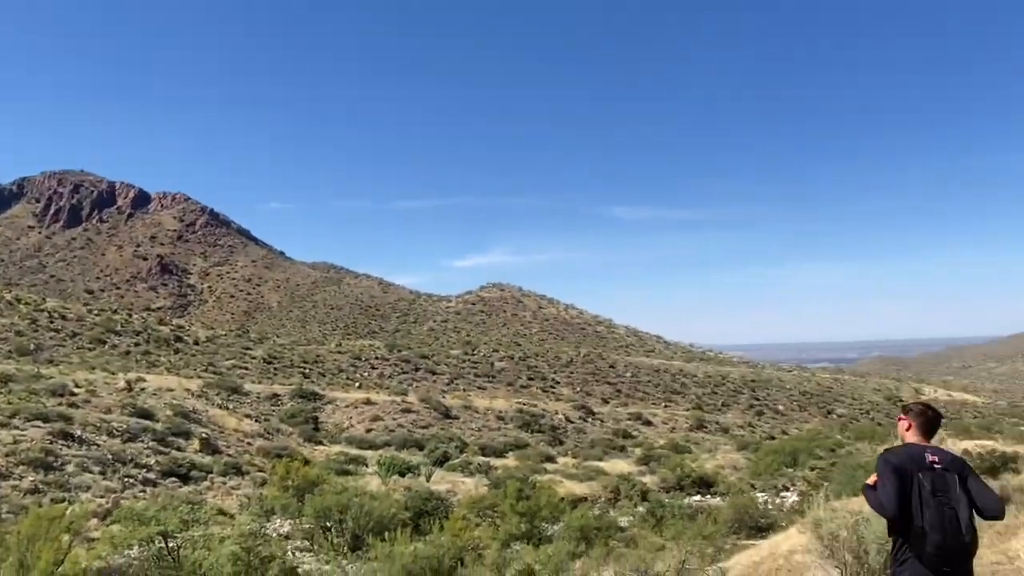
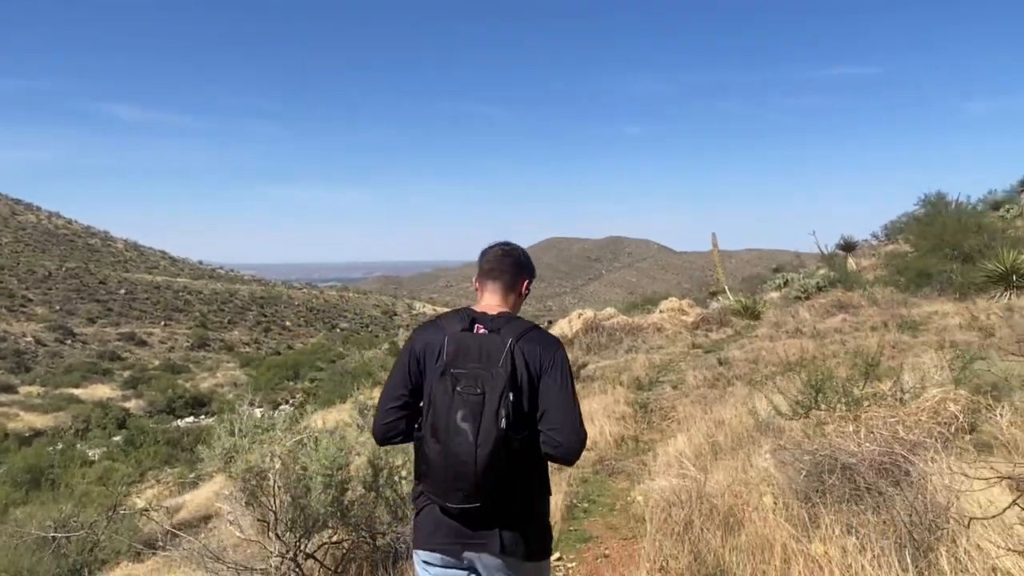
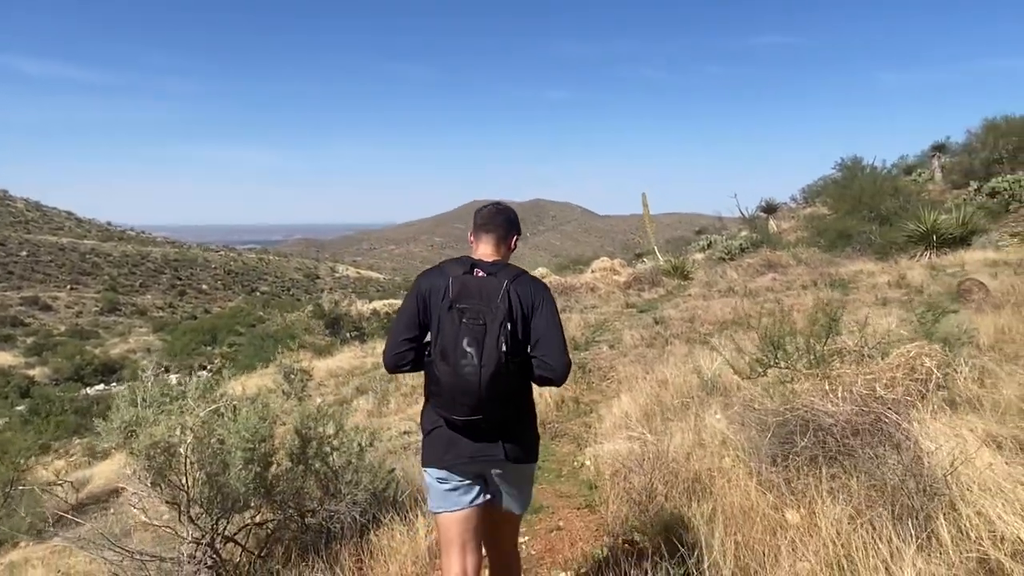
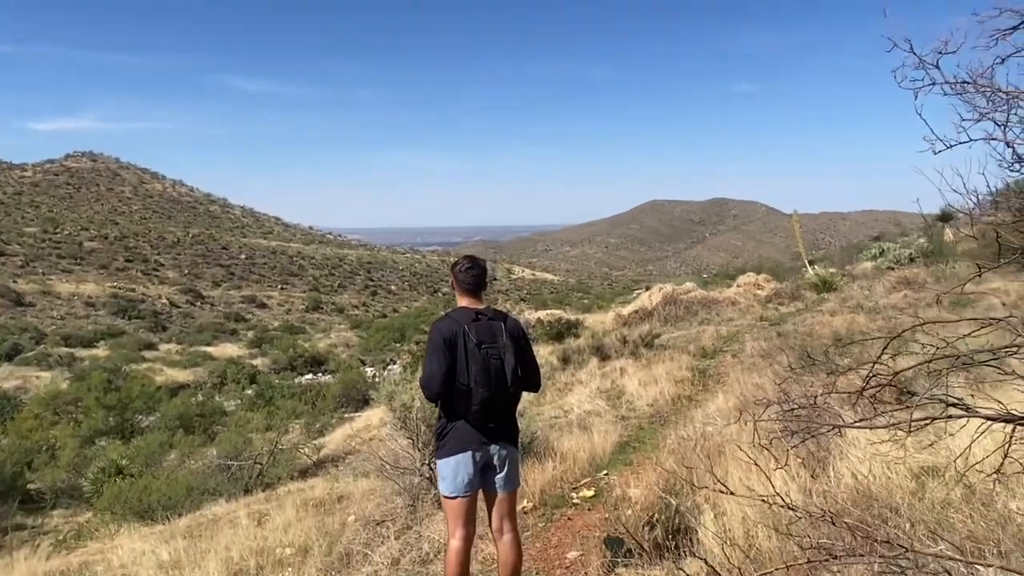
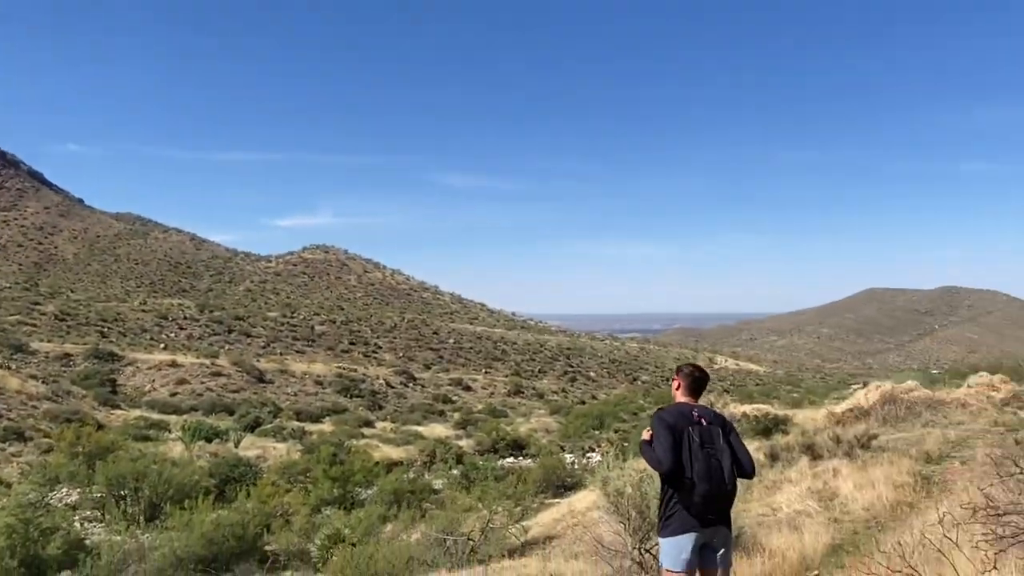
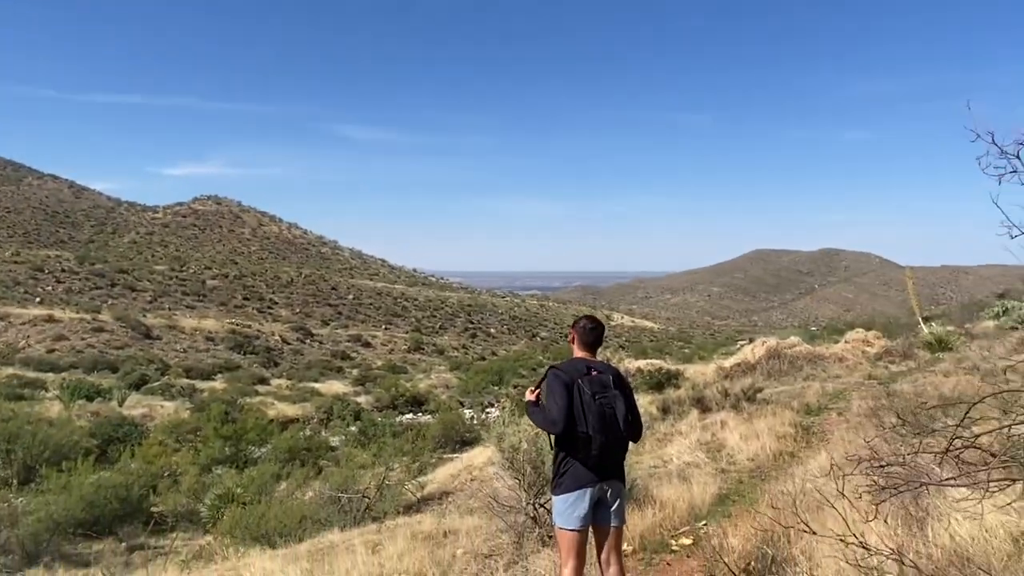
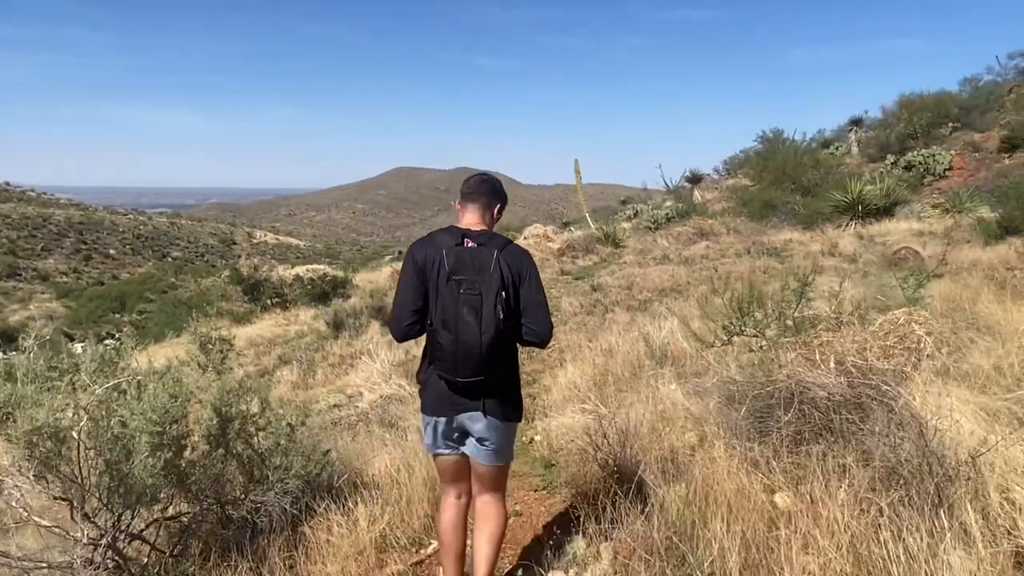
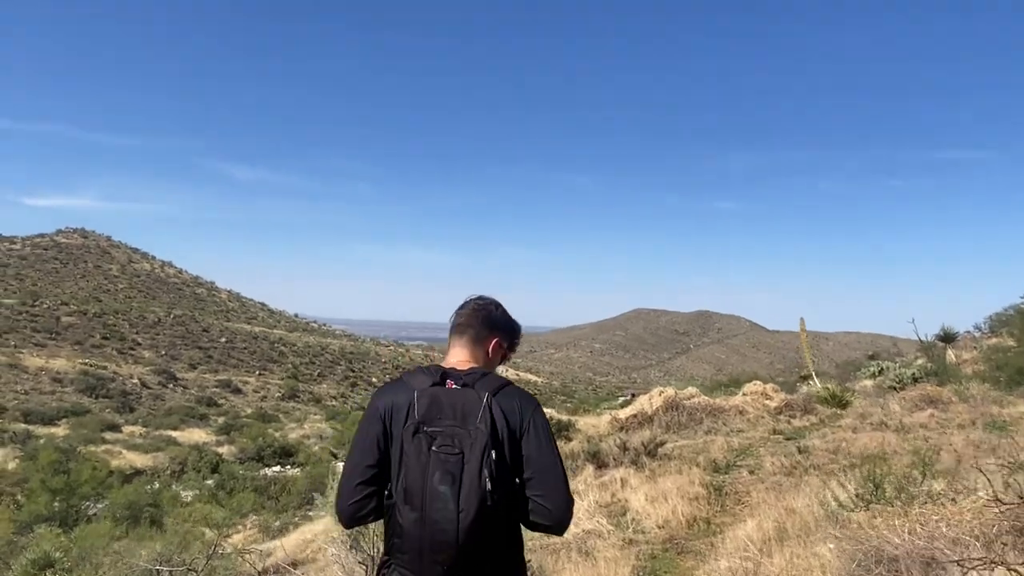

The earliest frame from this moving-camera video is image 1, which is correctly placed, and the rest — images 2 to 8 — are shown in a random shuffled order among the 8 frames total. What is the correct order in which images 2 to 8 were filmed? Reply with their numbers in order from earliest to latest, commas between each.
5, 6, 4, 8, 2, 3, 7
